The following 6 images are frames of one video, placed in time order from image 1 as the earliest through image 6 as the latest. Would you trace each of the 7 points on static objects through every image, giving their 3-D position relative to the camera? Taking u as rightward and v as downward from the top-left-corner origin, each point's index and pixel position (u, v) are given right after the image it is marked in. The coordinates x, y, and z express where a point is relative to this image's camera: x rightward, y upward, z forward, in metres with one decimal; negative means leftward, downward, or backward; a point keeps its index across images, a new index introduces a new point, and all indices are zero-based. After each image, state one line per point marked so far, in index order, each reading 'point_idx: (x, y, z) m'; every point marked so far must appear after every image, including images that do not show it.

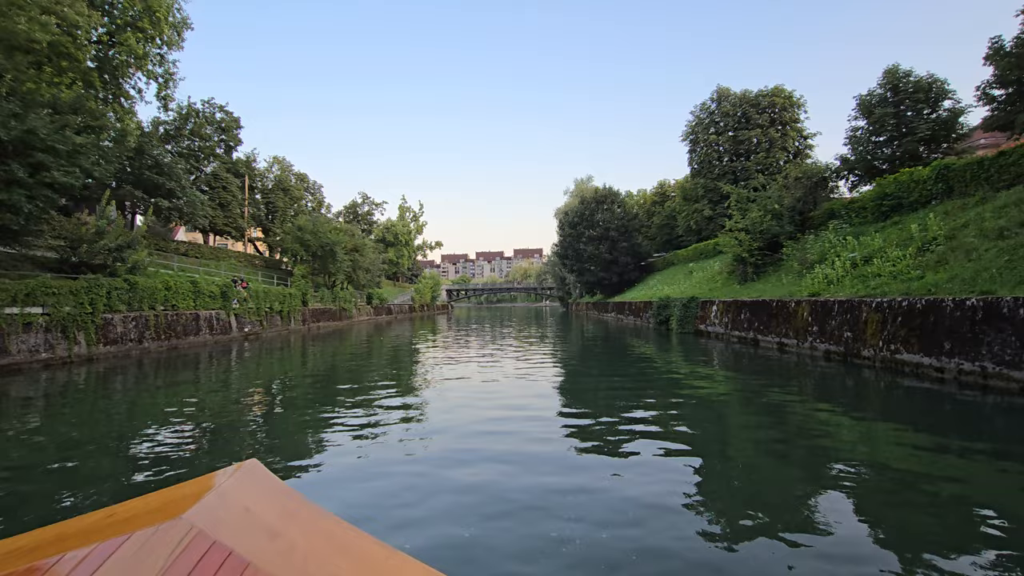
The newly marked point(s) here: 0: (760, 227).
0: (+7.7, +1.9, +16.6) m
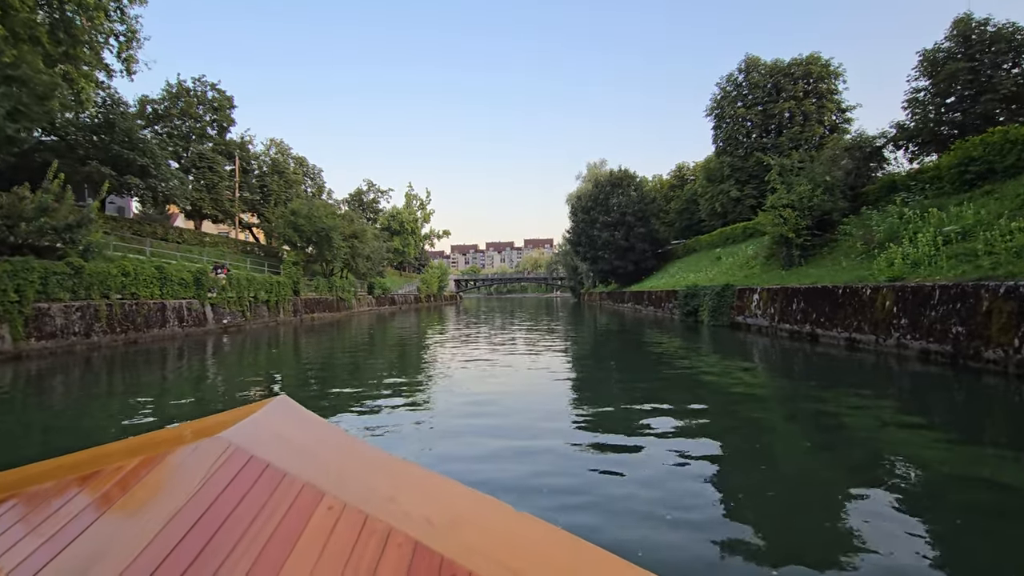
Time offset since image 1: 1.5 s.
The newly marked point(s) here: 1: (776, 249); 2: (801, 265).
0: (+7.9, +2.3, +14.3) m
1: (+7.9, +1.2, +15.9) m
2: (+7.7, +0.6, +14.2) m
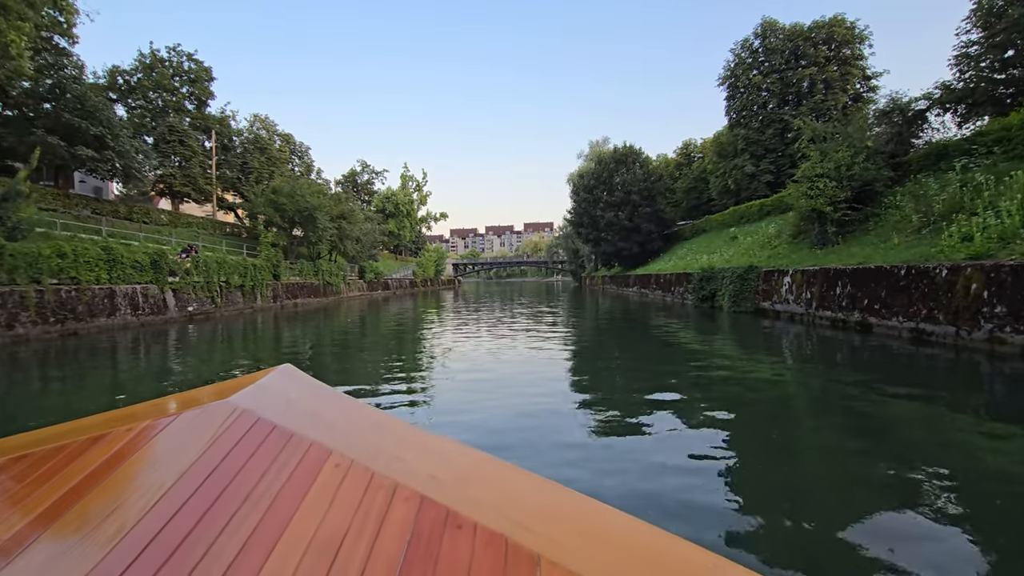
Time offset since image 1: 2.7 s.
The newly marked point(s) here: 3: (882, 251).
0: (+7.8, +2.8, +12.5) m
1: (+7.8, +1.6, +14.1) m
2: (+7.6, +1.0, +12.5) m
3: (+6.9, +0.7, +10.0) m
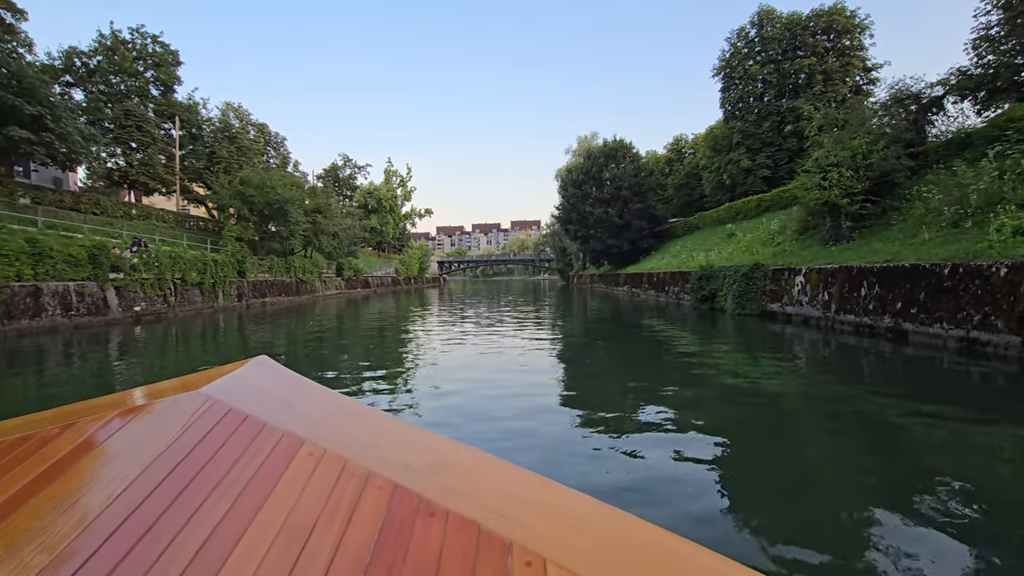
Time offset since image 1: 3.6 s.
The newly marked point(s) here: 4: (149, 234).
0: (+7.5, +2.7, +11.4) m
1: (+7.4, +1.6, +13.0) m
2: (+7.2, +1.0, +11.4) m
3: (+6.6, +0.7, +8.9) m
4: (-12.3, +1.8, +18.2) m
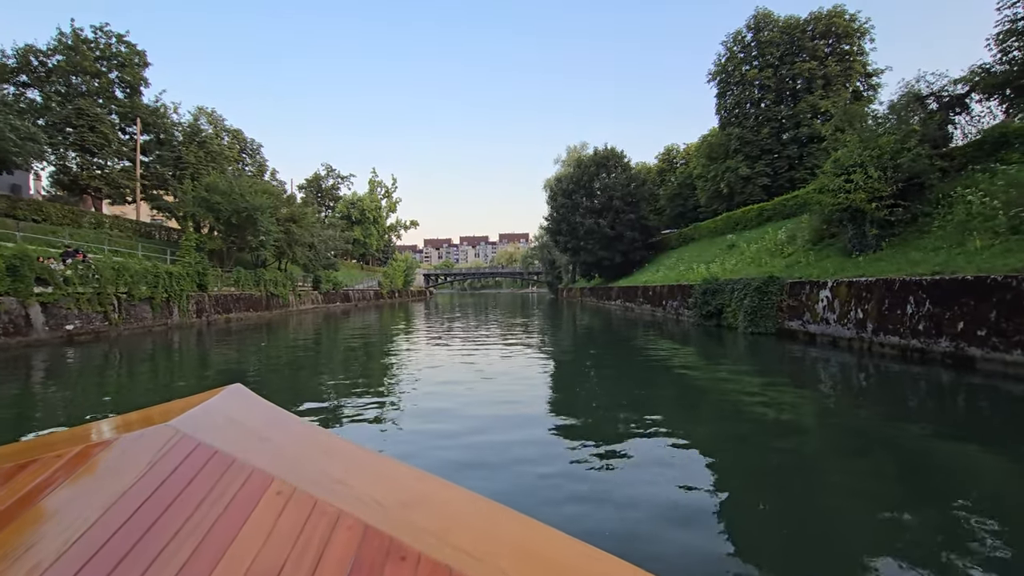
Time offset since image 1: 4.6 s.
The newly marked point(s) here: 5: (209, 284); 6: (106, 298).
0: (+7.1, +2.5, +10.2) m
1: (+7.0, +1.3, +11.8) m
2: (+6.9, +0.7, +10.1) m
3: (+6.4, +0.4, +7.6) m
4: (-12.8, +1.4, +16.5) m
5: (-10.9, +0.2, +19.4) m
6: (-10.5, -0.3, +14.0) m
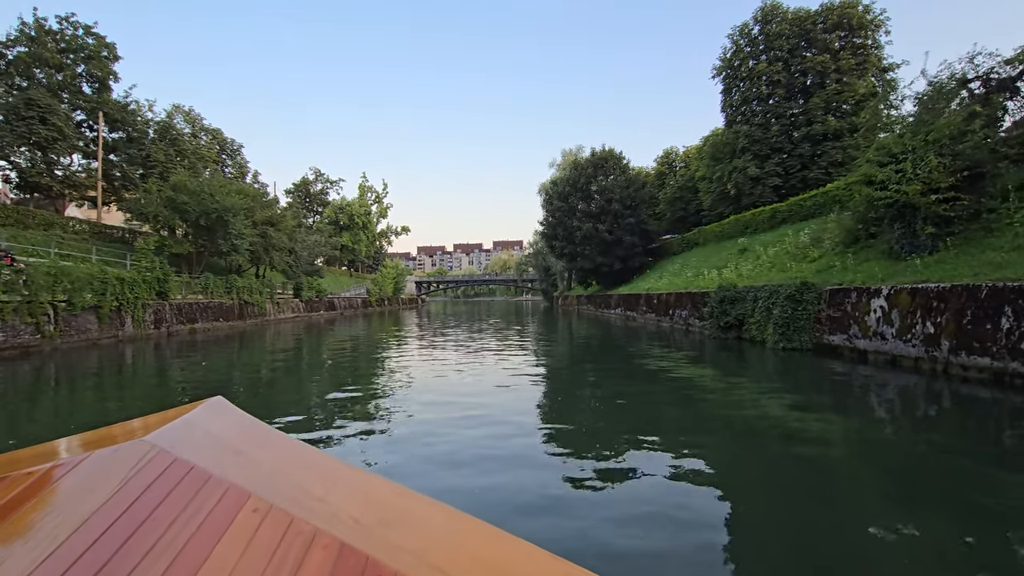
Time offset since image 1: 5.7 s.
0: (+7.0, +2.3, +8.7) m
1: (+6.9, +1.1, +10.3) m
2: (+6.8, +0.6, +8.6) m
3: (+6.3, +0.4, +6.1) m
4: (-13.0, +1.2, +14.8) m
5: (-11.1, -0.1, +17.7) m
6: (-10.7, -0.5, +12.3) m
